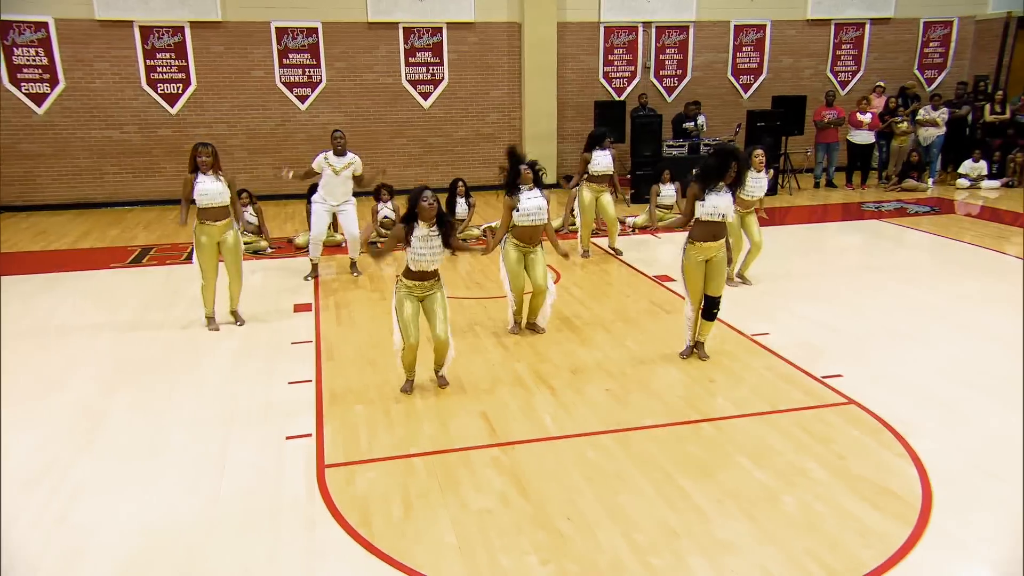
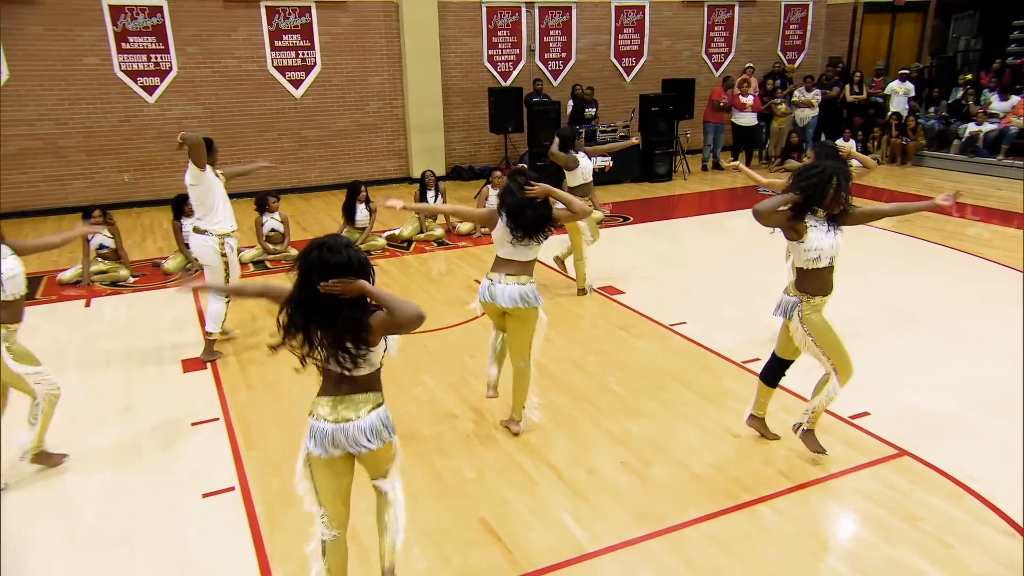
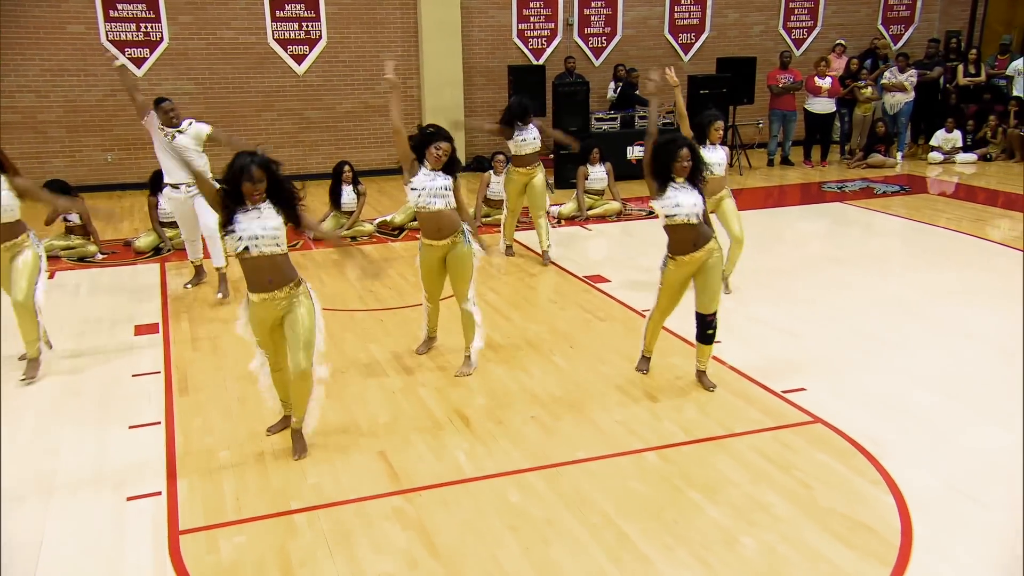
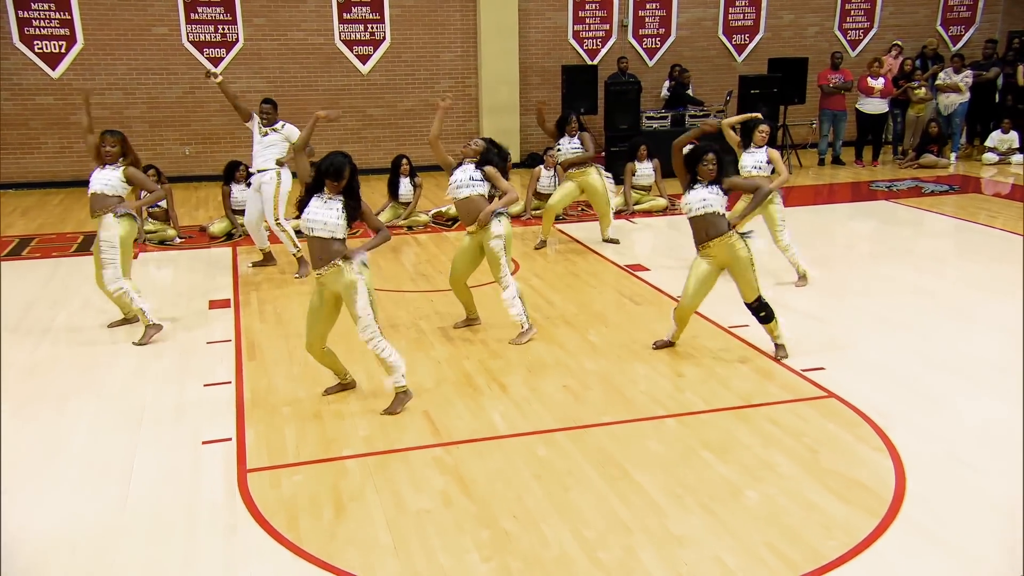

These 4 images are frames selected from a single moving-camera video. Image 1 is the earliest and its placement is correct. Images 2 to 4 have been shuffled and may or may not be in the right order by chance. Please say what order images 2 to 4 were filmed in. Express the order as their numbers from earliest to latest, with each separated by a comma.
4, 3, 2
